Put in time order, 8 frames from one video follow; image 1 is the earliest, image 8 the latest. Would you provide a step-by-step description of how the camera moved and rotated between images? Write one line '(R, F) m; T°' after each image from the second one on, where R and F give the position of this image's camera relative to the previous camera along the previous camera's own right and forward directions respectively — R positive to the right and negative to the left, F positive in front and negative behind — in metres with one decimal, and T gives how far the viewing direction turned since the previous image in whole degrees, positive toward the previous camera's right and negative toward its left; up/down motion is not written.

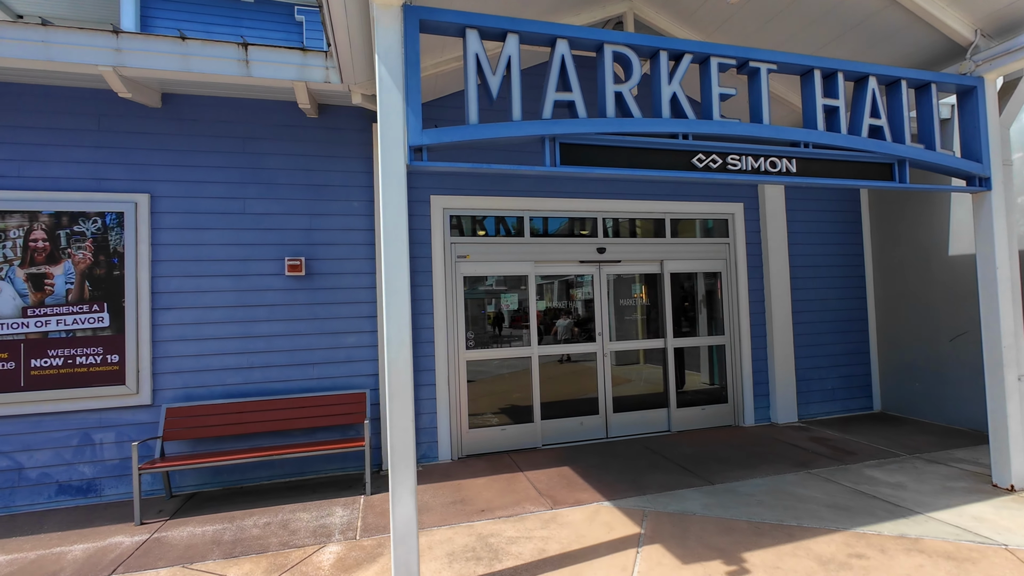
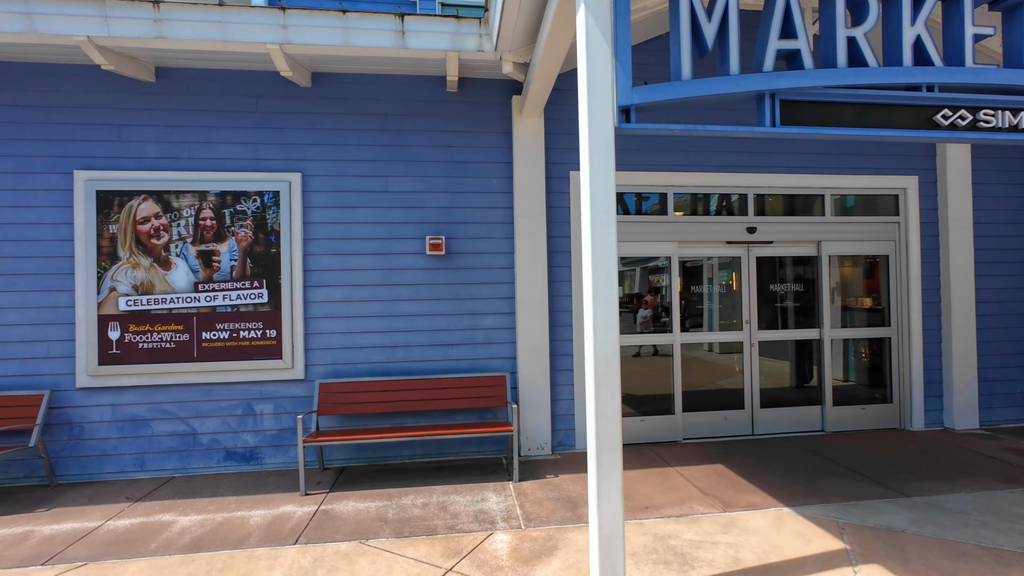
(-0.8, +0.2) m; -8°
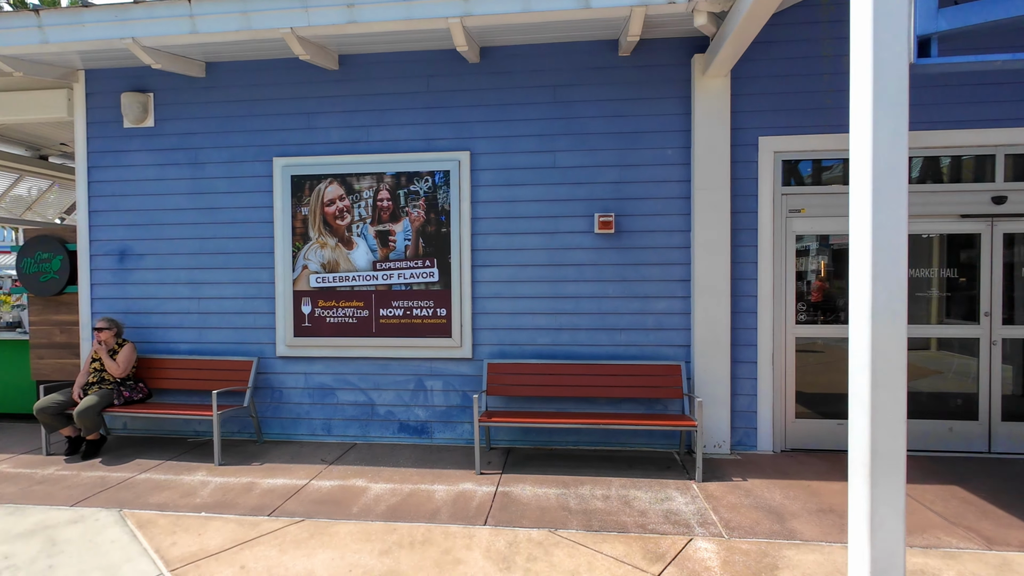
(-0.6, +0.2) m; -13°
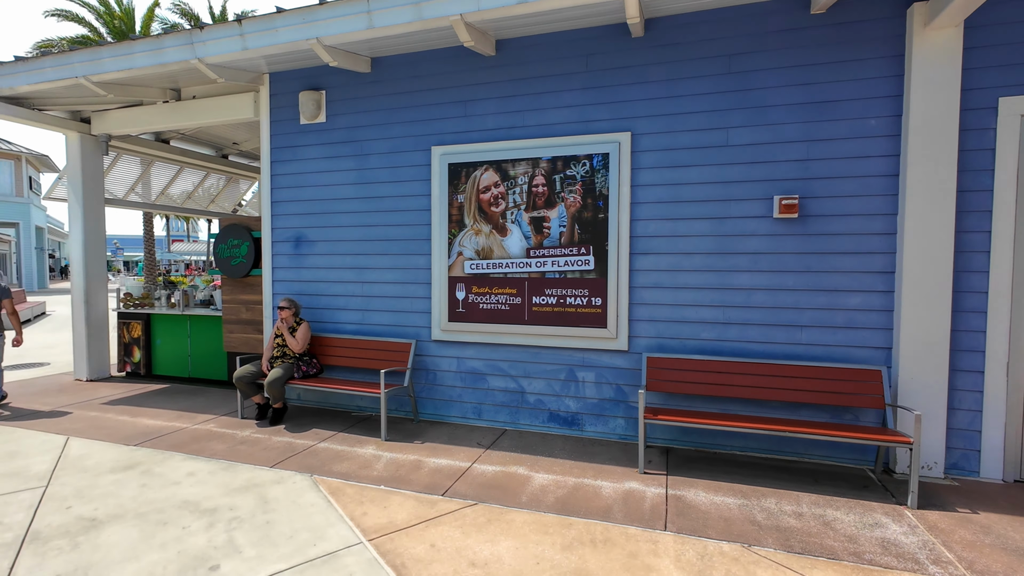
(-0.6, +0.1) m; -12°
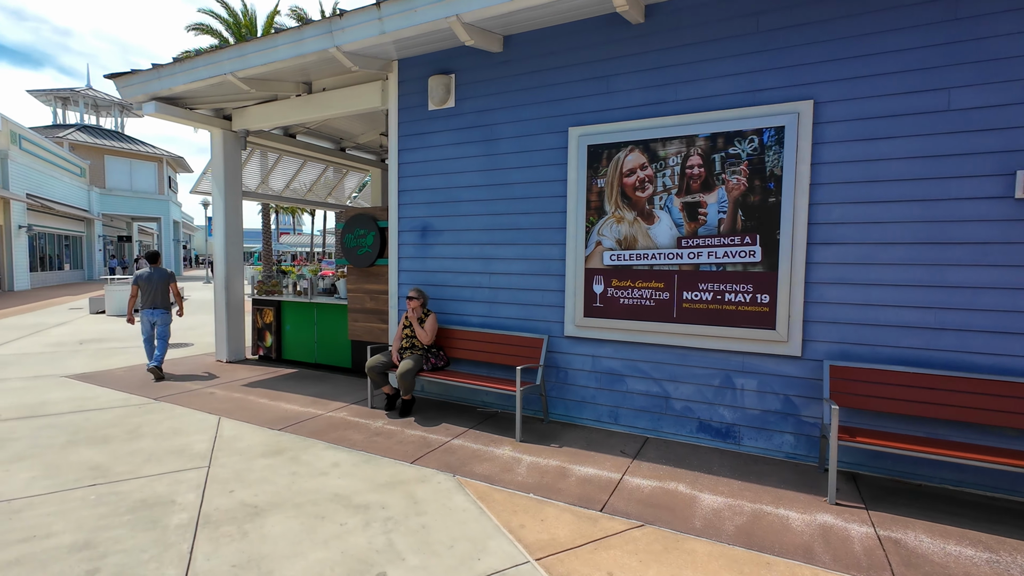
(-0.6, +0.3) m; -9°
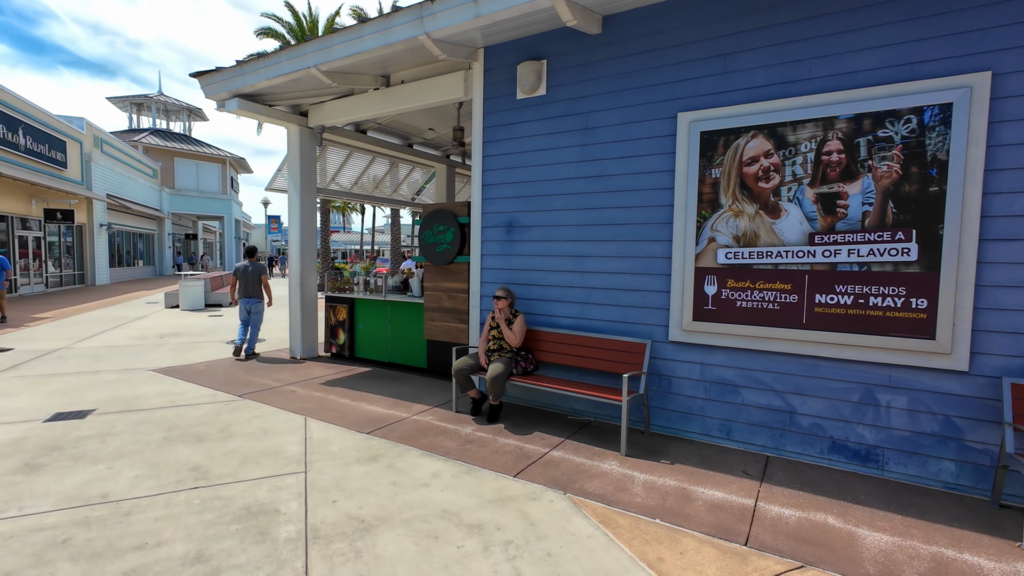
(-0.5, +0.3) m; -5°
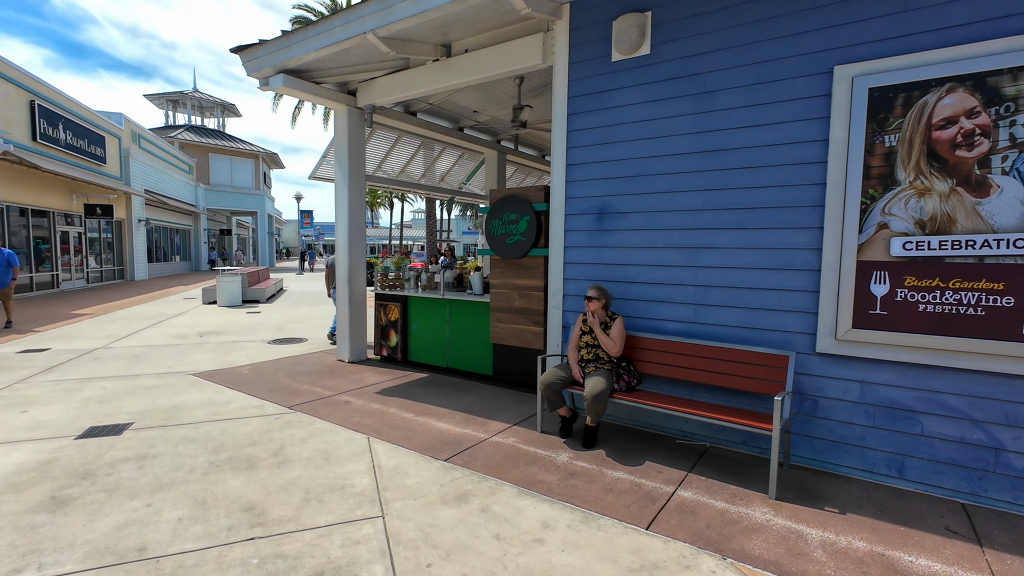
(-0.6, +0.8) m; -3°
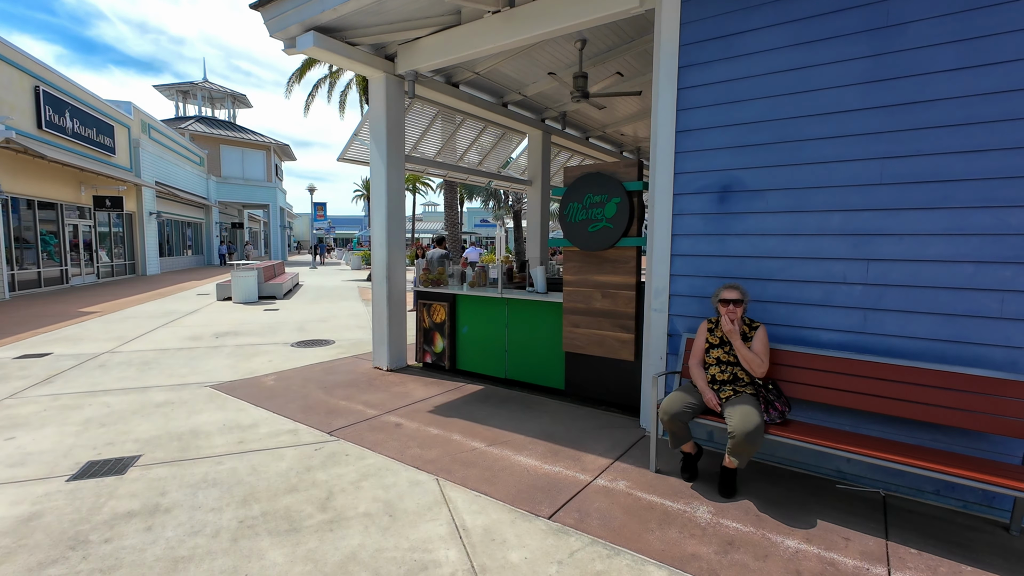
(-0.7, +0.9) m; -1°
